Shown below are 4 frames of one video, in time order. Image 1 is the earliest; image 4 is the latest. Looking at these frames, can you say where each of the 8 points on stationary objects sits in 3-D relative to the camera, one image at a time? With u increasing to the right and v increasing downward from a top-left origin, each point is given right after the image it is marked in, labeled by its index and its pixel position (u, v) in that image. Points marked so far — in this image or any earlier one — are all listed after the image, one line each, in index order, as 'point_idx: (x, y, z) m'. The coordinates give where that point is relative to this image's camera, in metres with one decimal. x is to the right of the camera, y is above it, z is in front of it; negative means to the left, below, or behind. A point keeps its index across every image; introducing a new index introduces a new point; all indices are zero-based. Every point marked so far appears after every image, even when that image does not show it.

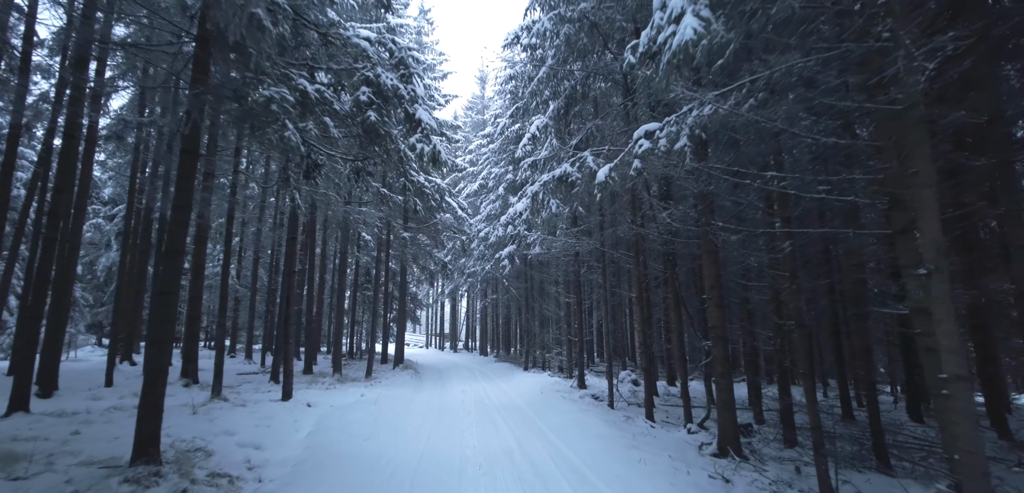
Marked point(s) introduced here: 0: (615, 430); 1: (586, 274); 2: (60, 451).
0: (+2.1, -3.8, +10.3) m
1: (+2.5, -0.9, +16.7) m
2: (-6.1, -2.8, +6.8) m
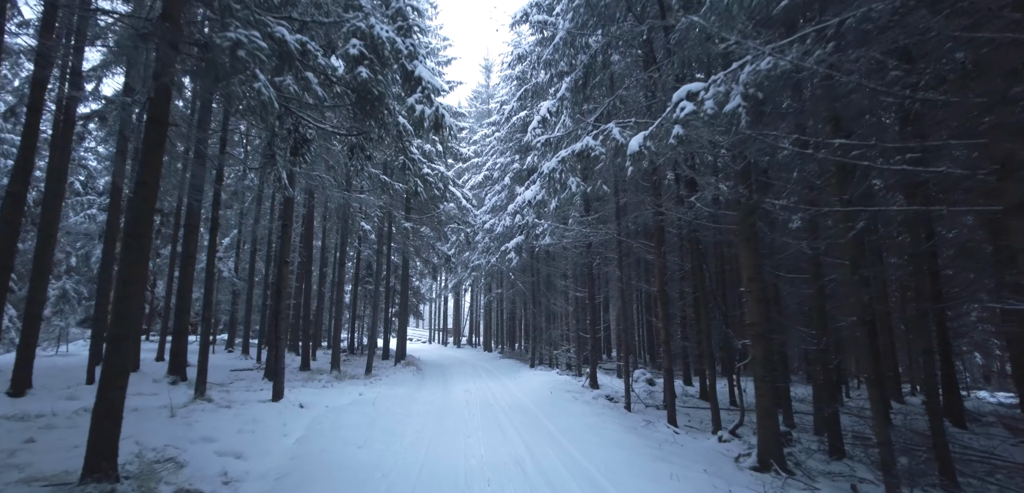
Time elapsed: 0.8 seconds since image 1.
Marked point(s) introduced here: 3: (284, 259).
0: (+2.3, -3.6, +9.4) m
1: (+2.7, -0.6, +15.7) m
2: (-6.0, -2.6, +5.9) m
3: (-5.7, -0.3, +12.4) m
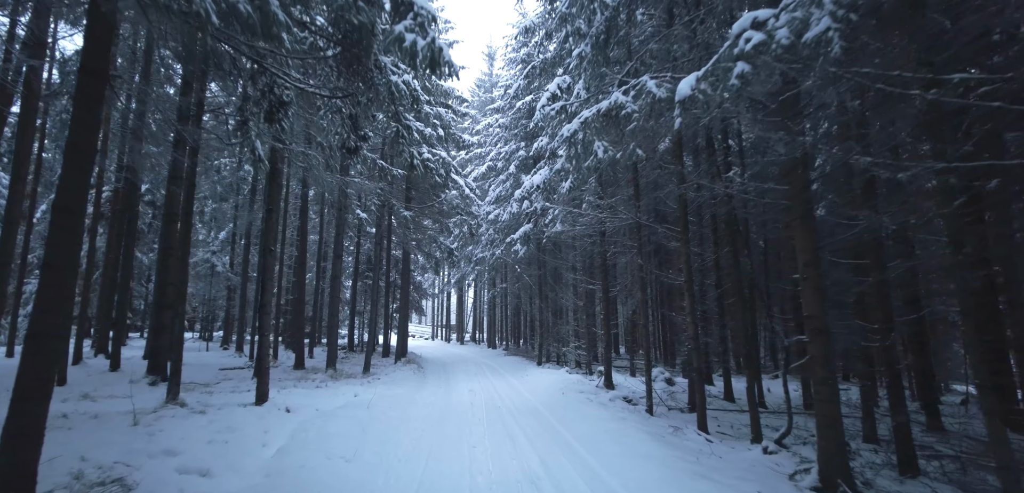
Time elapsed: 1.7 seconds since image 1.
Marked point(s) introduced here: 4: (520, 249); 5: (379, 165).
0: (+2.5, -3.3, +8.2) m
1: (+2.9, -0.3, +14.5) m
2: (-5.8, -2.3, +4.7) m
3: (-5.5, 0.0, +11.3) m
4: (+0.3, -0.1, +19.6) m
5: (-4.6, +2.8, +17.3) m
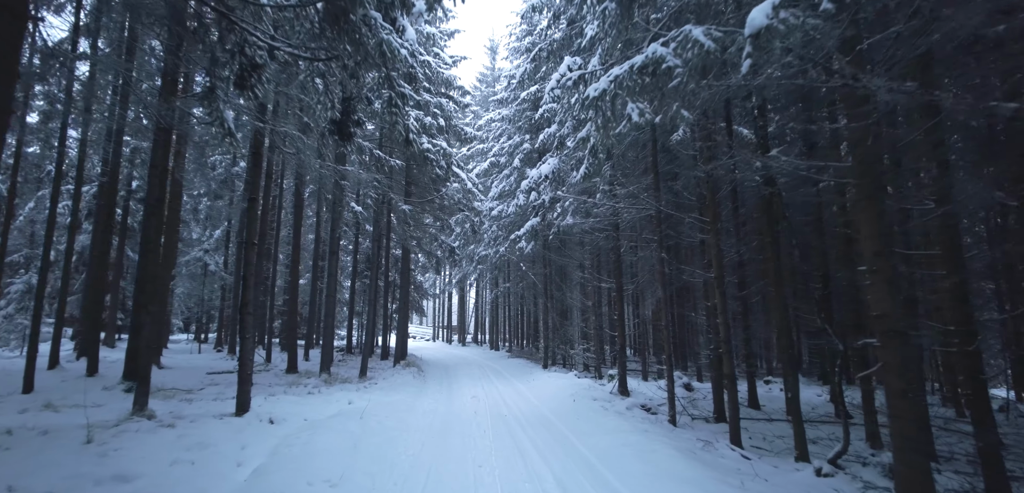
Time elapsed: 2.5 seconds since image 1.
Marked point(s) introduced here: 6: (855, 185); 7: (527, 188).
0: (+2.7, -3.2, +7.2) m
1: (+3.1, -0.2, +13.4) m
2: (-5.7, -2.2, +3.7) m
3: (-5.3, +0.1, +10.3) m
4: (+0.5, +0.1, +18.5) m
5: (-4.4, +3.0, +16.3) m
6: (+3.9, +0.7, +5.7) m
7: (+0.4, +1.7, +14.8) m
